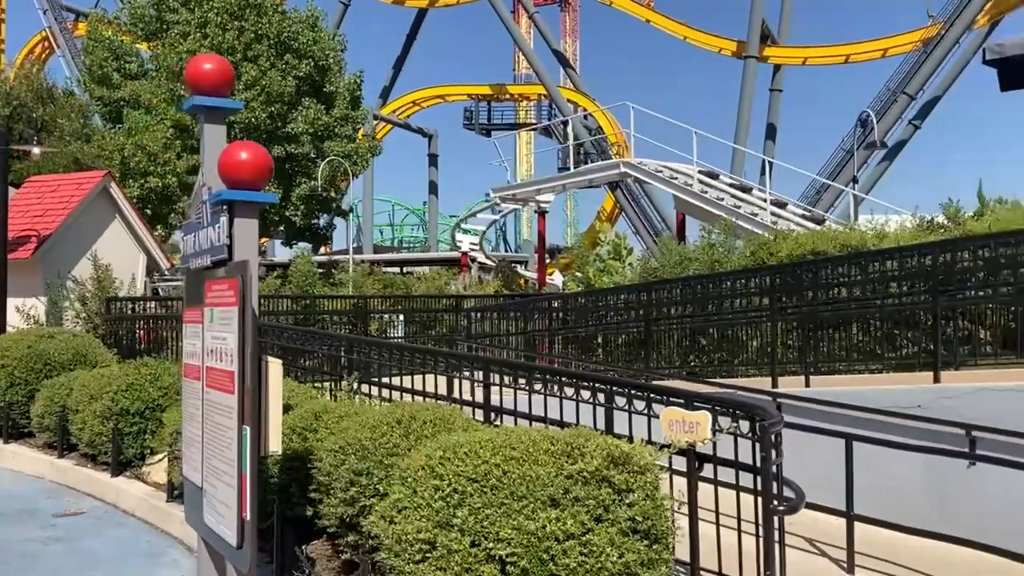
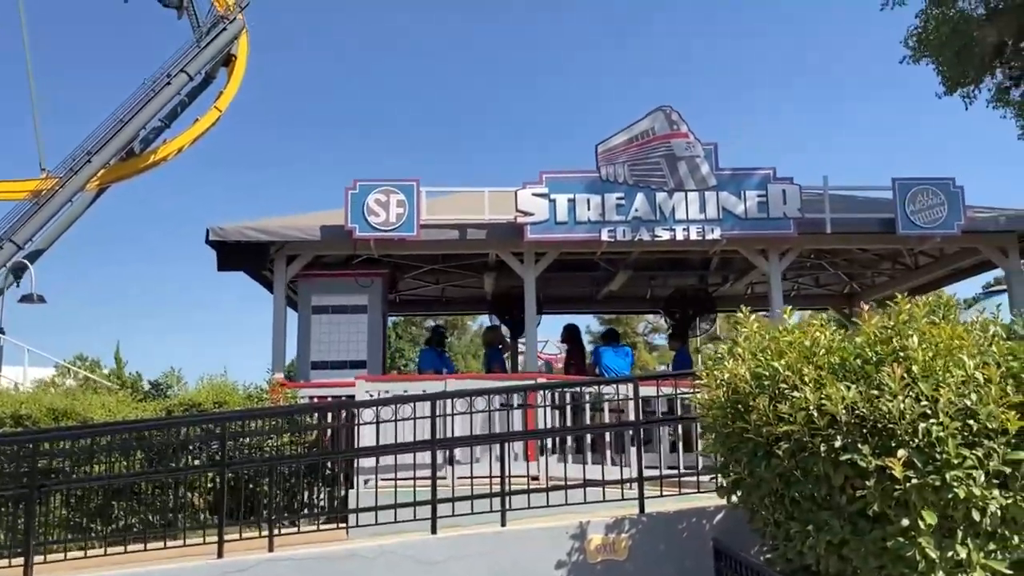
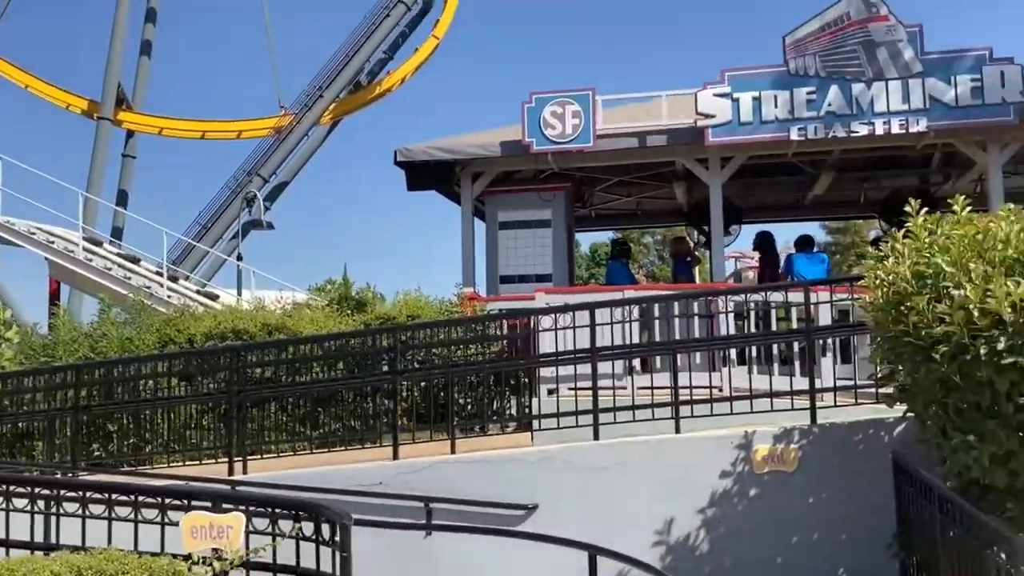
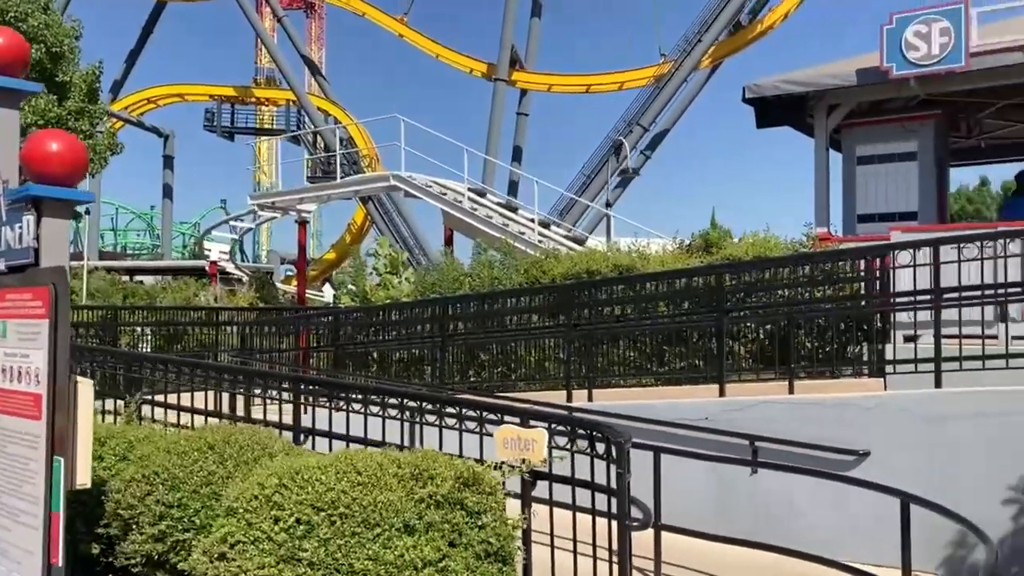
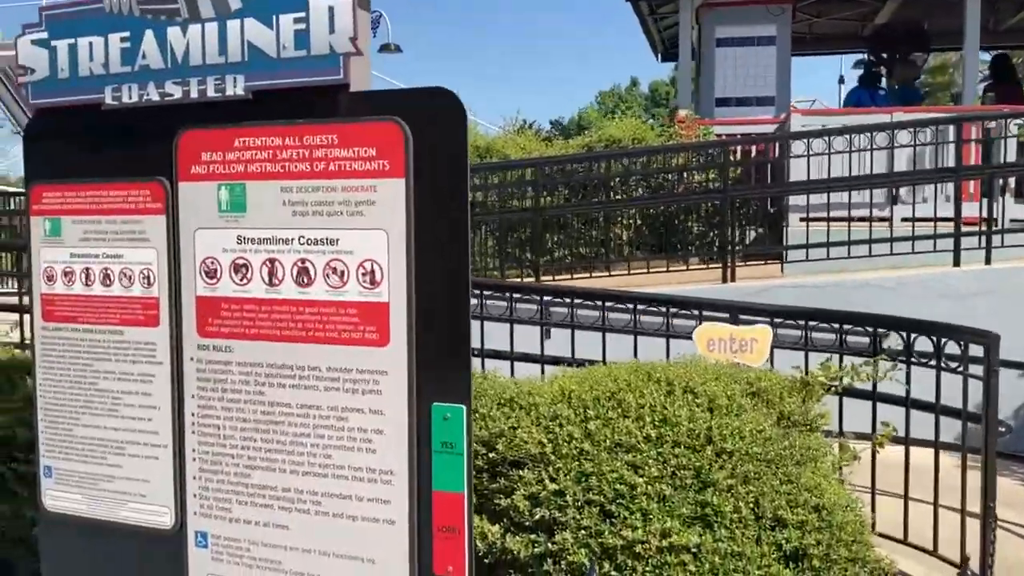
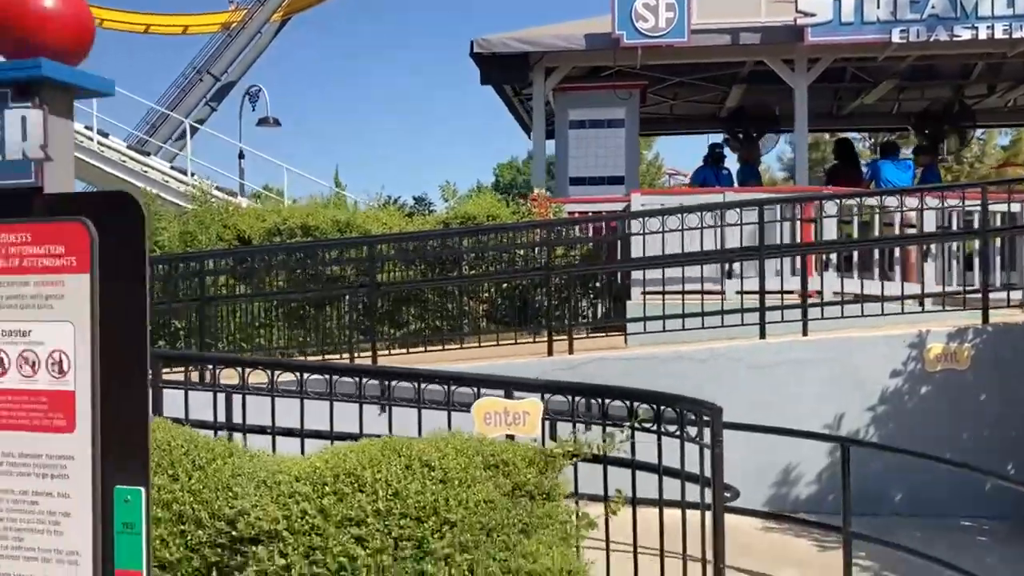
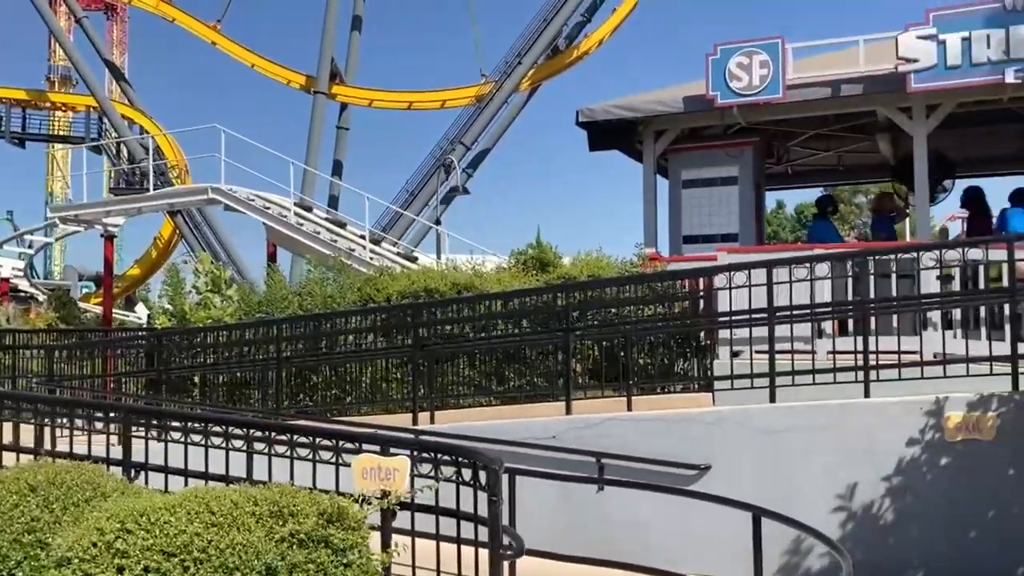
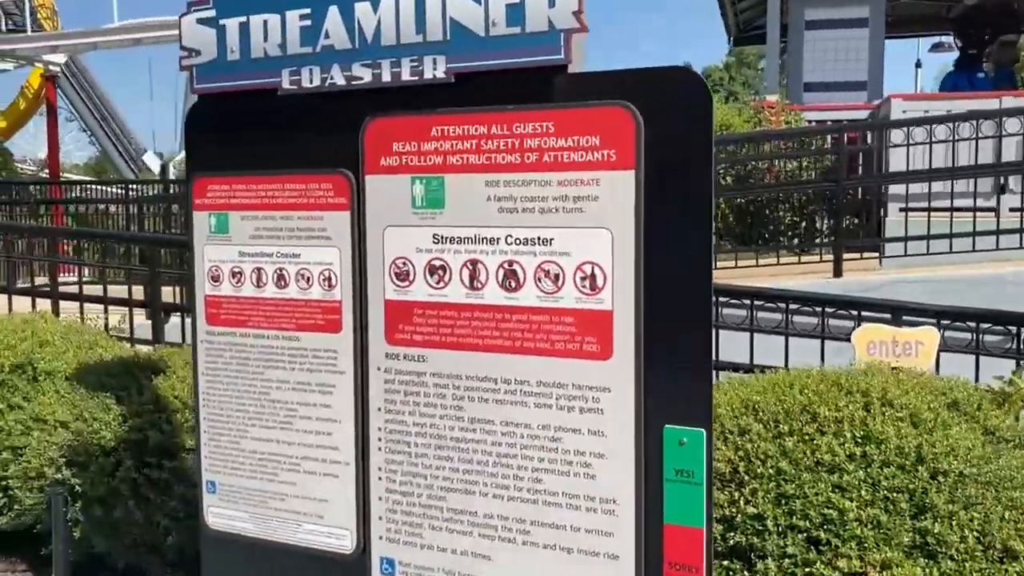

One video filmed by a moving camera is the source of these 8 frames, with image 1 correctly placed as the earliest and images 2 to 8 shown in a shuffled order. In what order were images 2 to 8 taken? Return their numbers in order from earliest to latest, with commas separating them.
4, 7, 3, 2, 6, 5, 8
